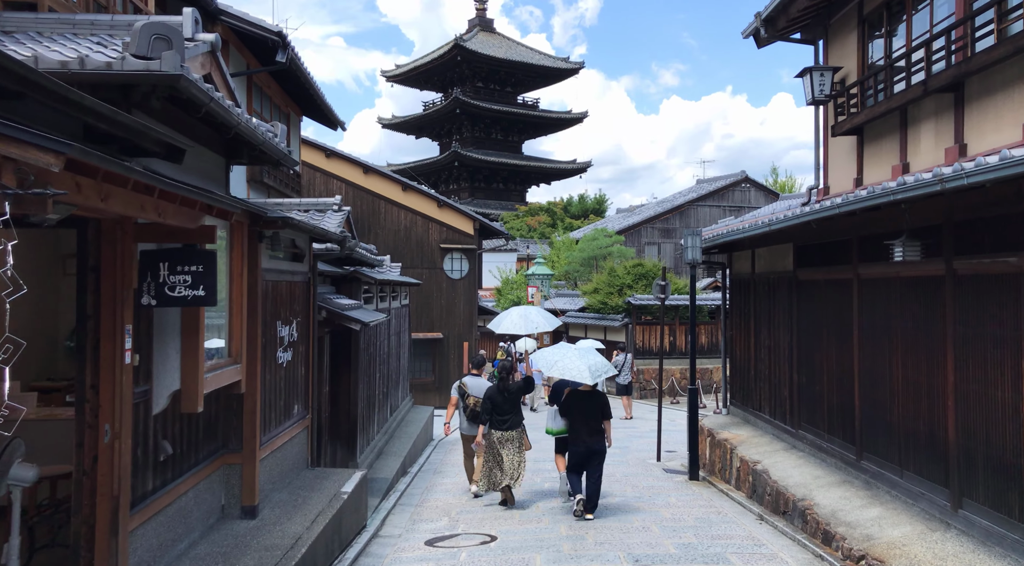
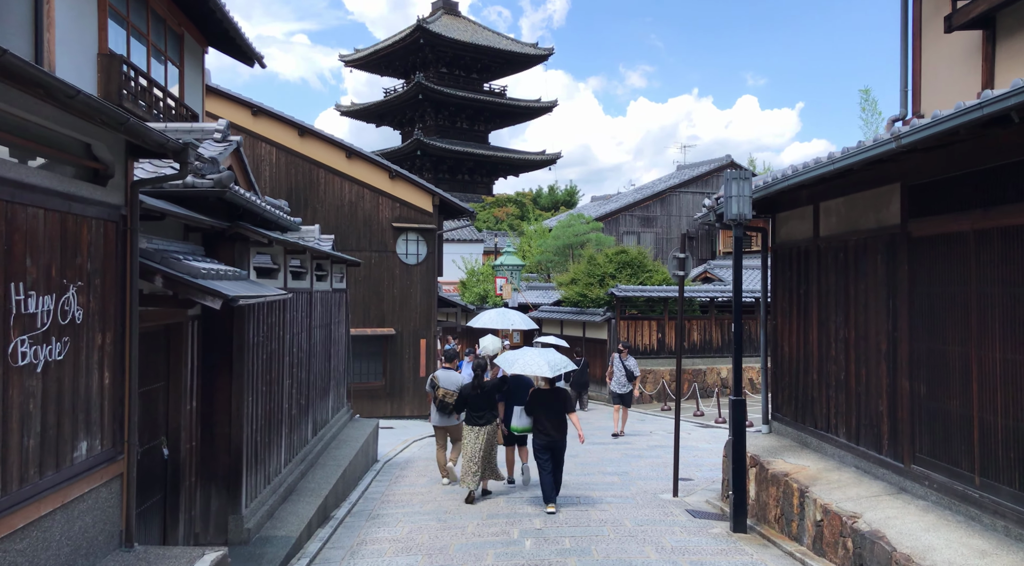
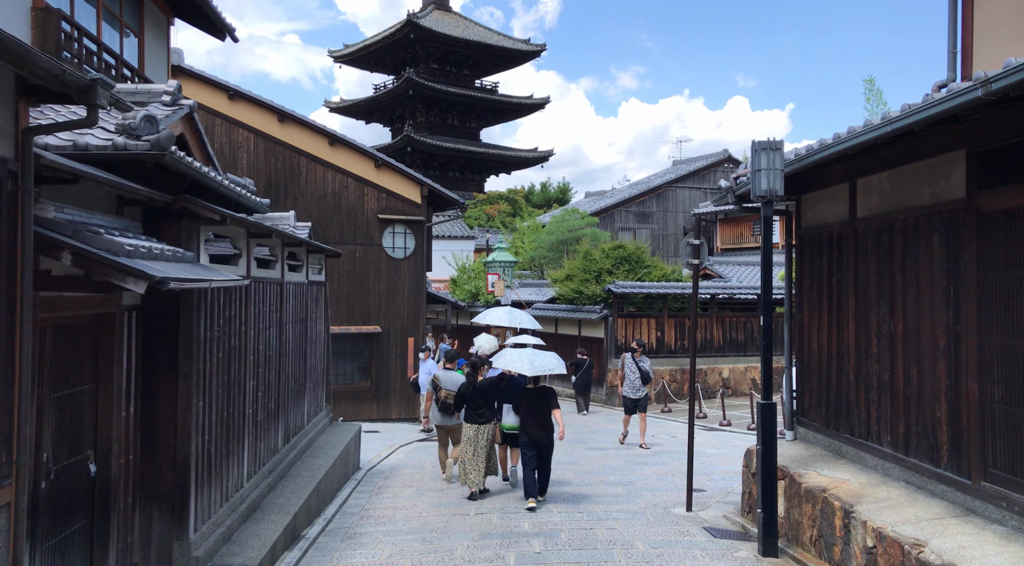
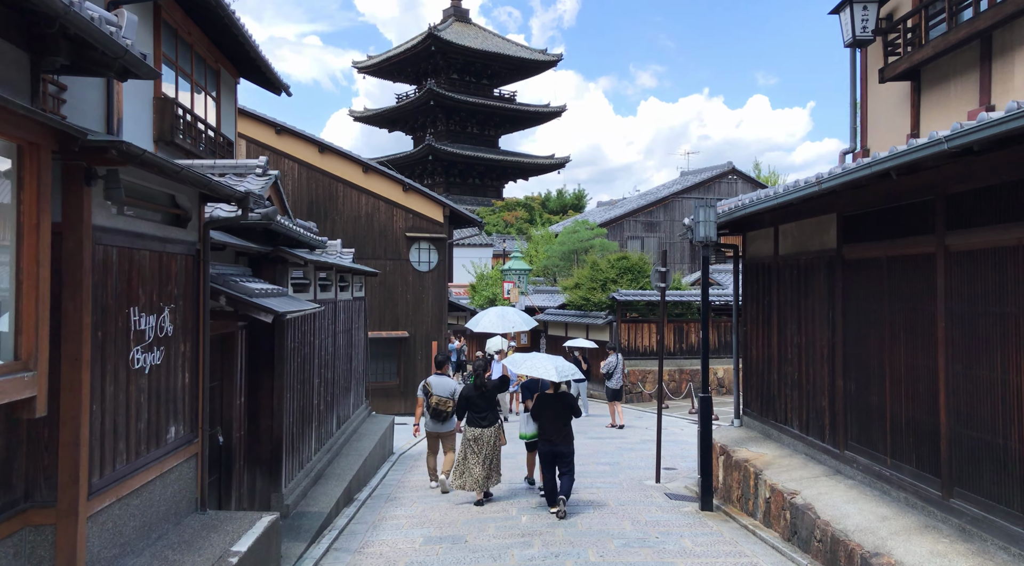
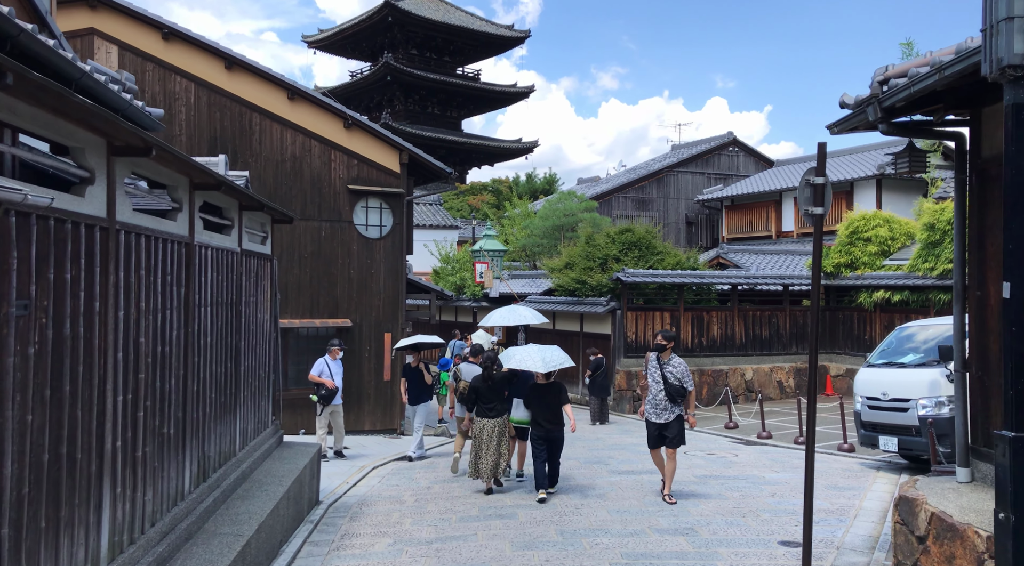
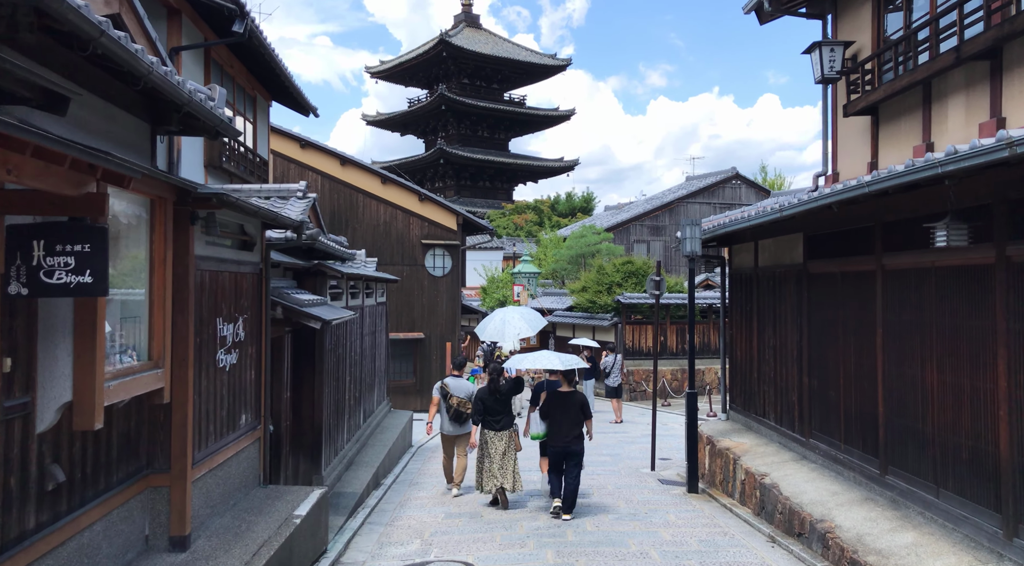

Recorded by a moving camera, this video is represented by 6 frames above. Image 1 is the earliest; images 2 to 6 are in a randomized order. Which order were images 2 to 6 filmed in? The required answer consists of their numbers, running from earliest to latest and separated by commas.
6, 4, 2, 3, 5
